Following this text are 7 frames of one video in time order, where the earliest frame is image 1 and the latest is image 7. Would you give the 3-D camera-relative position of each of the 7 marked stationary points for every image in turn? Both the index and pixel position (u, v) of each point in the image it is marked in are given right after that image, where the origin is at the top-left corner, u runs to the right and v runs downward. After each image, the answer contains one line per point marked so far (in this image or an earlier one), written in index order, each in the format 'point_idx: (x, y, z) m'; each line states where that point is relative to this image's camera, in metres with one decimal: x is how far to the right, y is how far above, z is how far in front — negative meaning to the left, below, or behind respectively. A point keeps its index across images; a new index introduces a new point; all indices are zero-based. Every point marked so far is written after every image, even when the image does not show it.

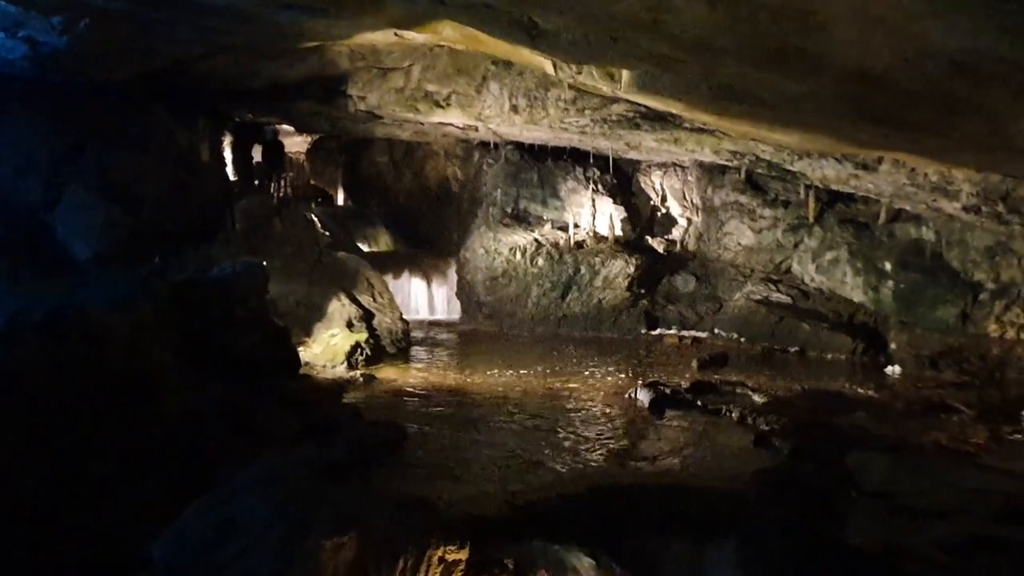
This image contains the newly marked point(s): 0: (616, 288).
0: (+2.0, 0.0, +13.5) m
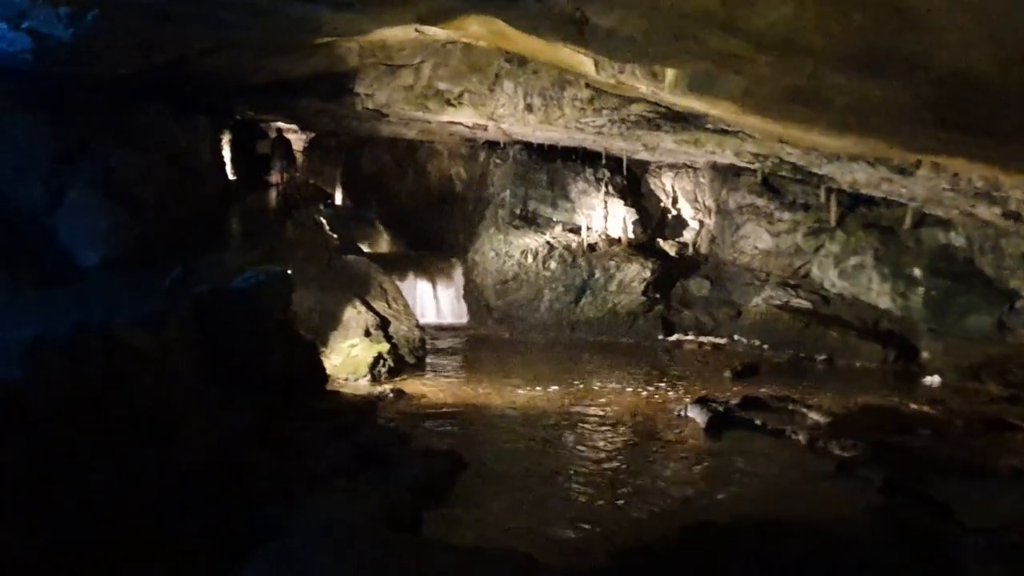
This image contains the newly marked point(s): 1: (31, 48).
0: (+2.2, -0.1, +13.2) m
1: (-5.1, +2.6, +7.5) m
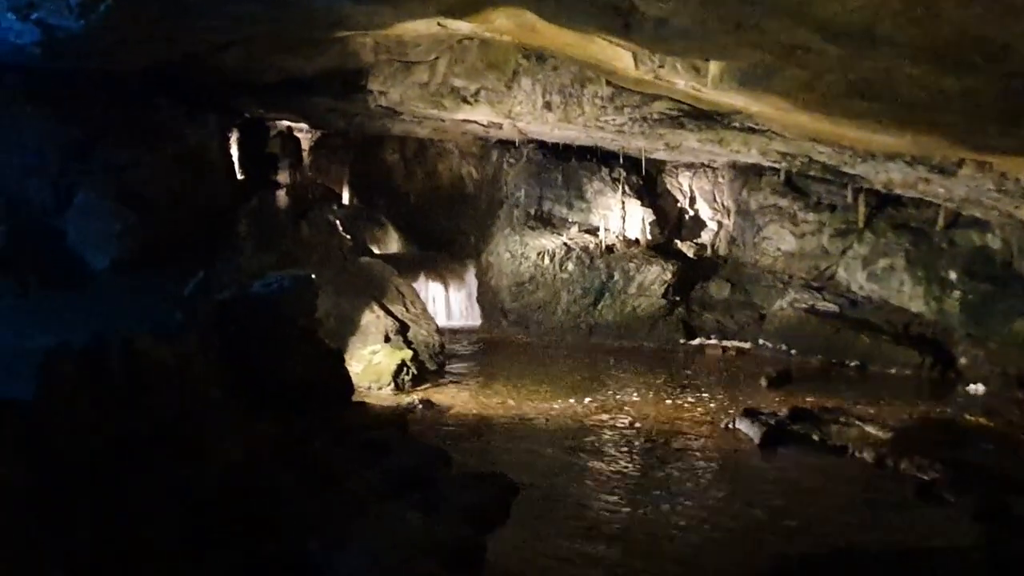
0: (+2.5, -0.1, +12.9) m
1: (-4.8, +2.5, +7.2) m
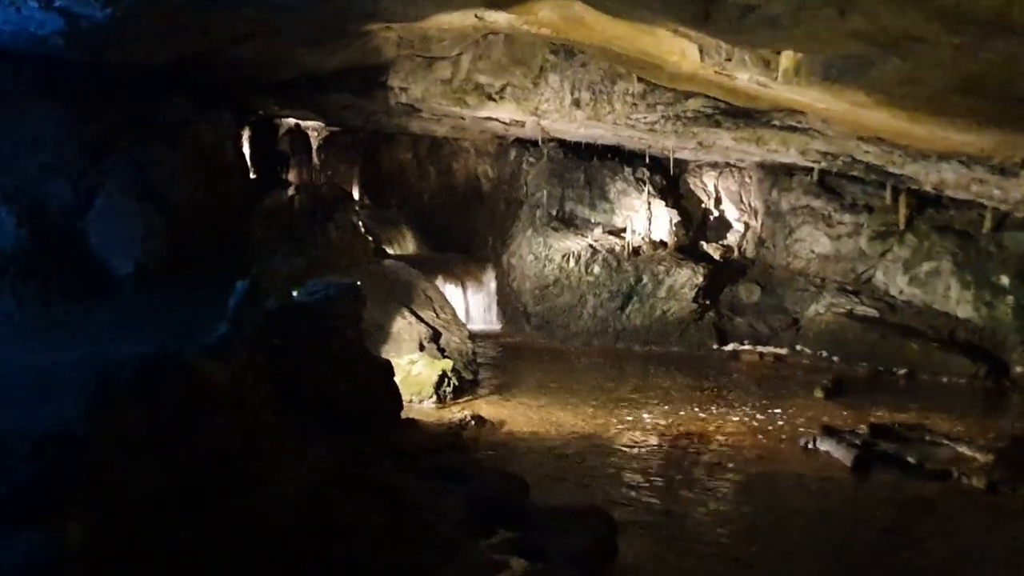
0: (+3.0, -0.2, +12.5) m
1: (-4.3, +2.5, +6.8) m
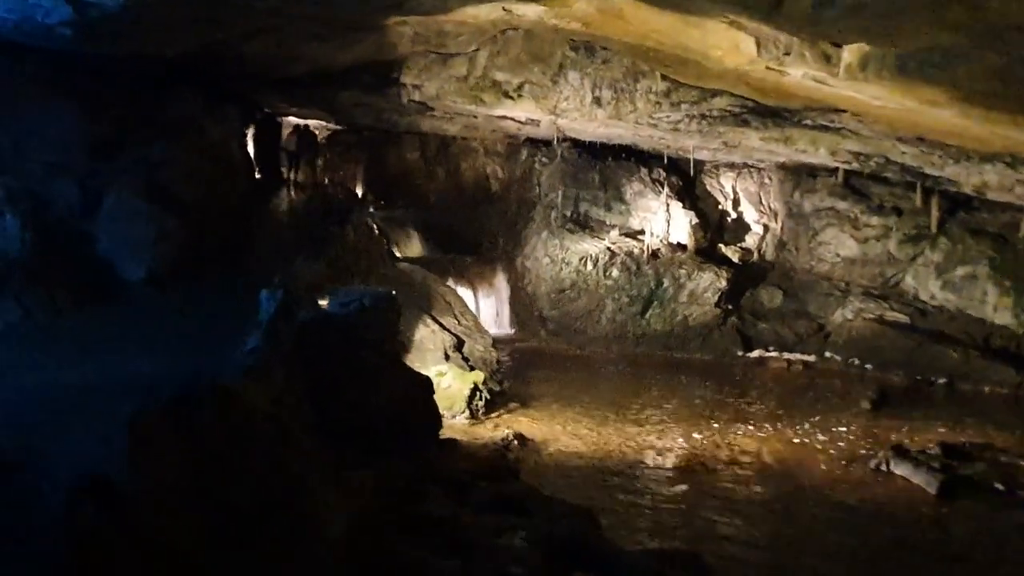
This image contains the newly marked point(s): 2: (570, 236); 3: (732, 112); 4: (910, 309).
0: (+3.3, -0.3, +12.1) m
1: (-4.0, +2.4, +6.3) m
2: (+1.1, +1.0, +12.9) m
3: (+3.2, +2.6, +10.2) m
4: (+6.3, -0.3, +11.2) m
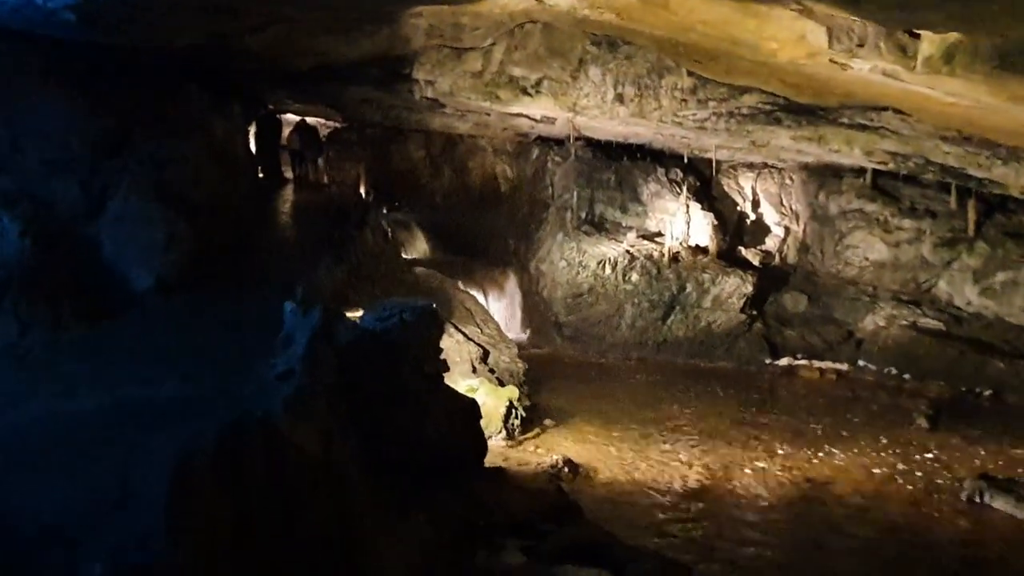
0: (+3.6, -0.3, +11.7) m
1: (-3.6, +2.3, +5.8) m
2: (+1.3, +0.9, +12.5) m
3: (+3.5, +2.5, +9.7) m
4: (+6.6, -0.4, +10.8) m
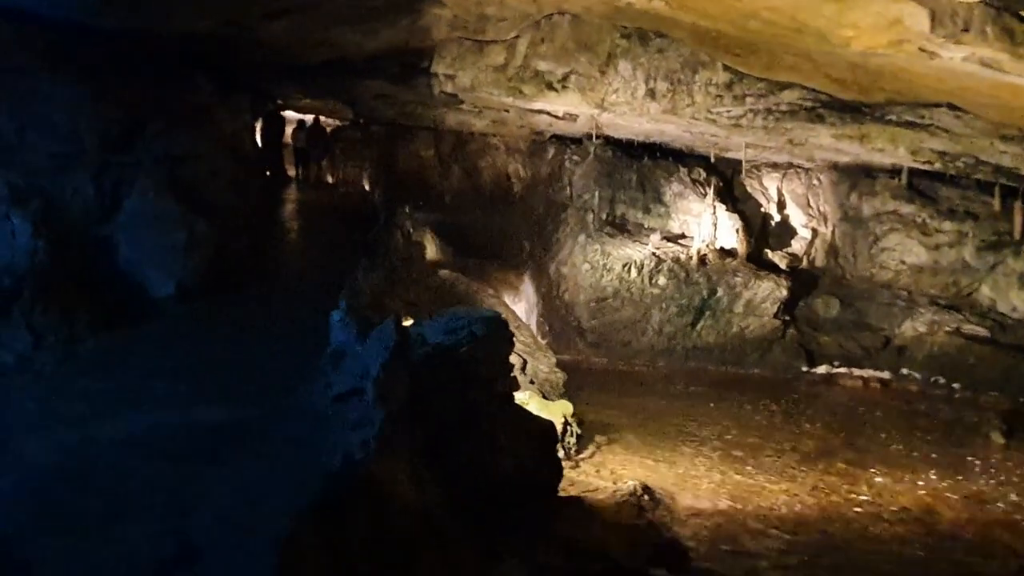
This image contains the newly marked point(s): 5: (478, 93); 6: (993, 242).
0: (+3.9, -0.4, +11.2) m
1: (-3.2, +2.3, +5.3) m
2: (+1.7, +0.8, +12.0) m
3: (+3.9, +2.4, +9.3) m
4: (+7.0, -0.5, +10.4) m
5: (-0.4, +2.9, +10.6) m
6: (+7.1, +0.7, +10.5) m
